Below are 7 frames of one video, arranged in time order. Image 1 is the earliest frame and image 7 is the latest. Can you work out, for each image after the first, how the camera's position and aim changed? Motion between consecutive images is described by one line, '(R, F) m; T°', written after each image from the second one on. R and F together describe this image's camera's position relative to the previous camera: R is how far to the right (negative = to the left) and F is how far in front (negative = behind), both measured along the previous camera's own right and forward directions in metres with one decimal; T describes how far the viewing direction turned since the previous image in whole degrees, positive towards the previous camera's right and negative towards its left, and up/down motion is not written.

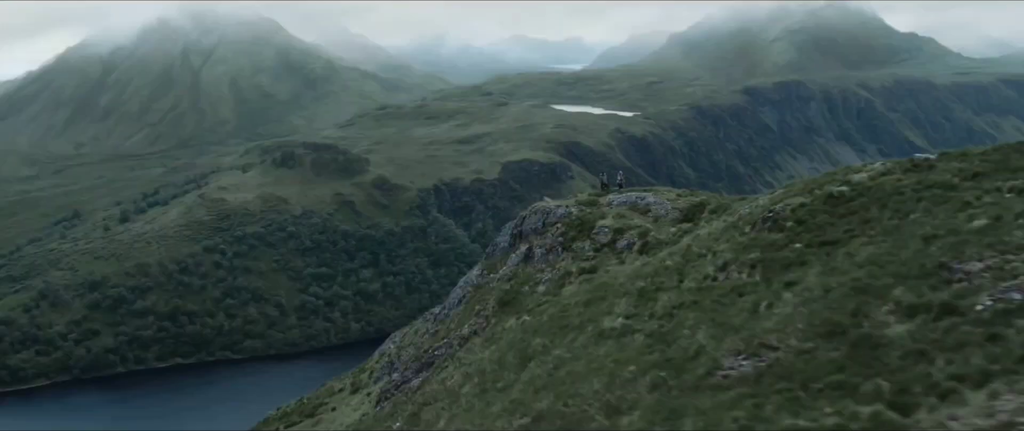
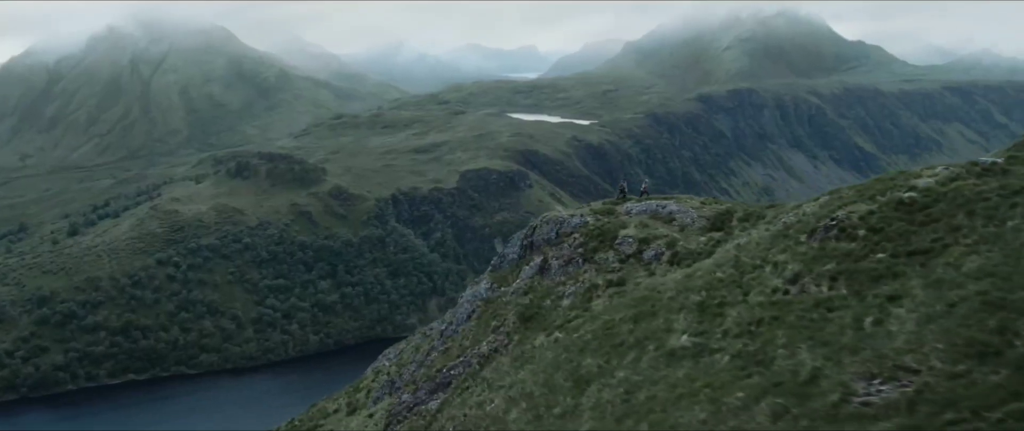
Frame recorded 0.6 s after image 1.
(-3.5, +2.7) m; +3°
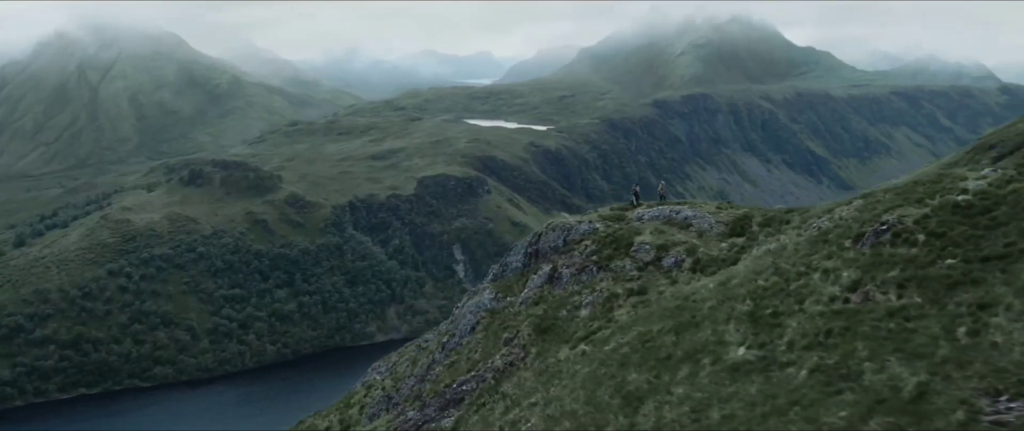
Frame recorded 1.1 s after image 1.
(-3.0, +2.0) m; +3°
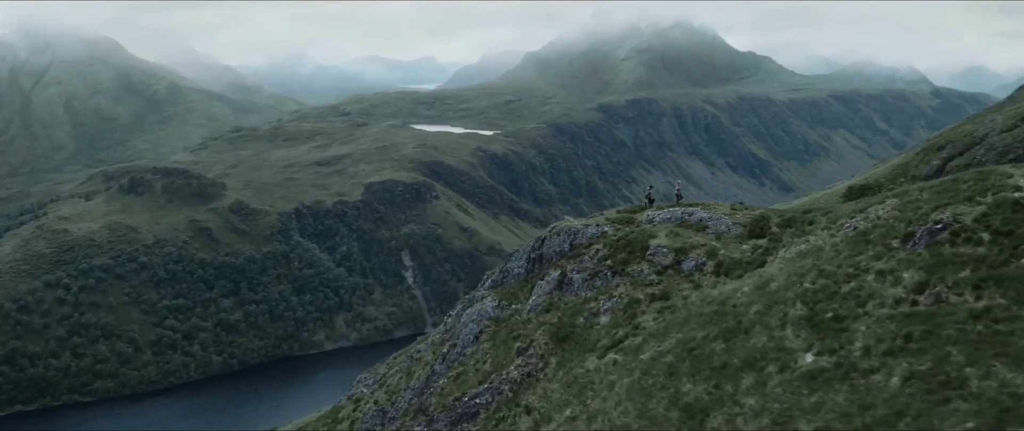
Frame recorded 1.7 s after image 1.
(-3.4, +2.1) m; +3°
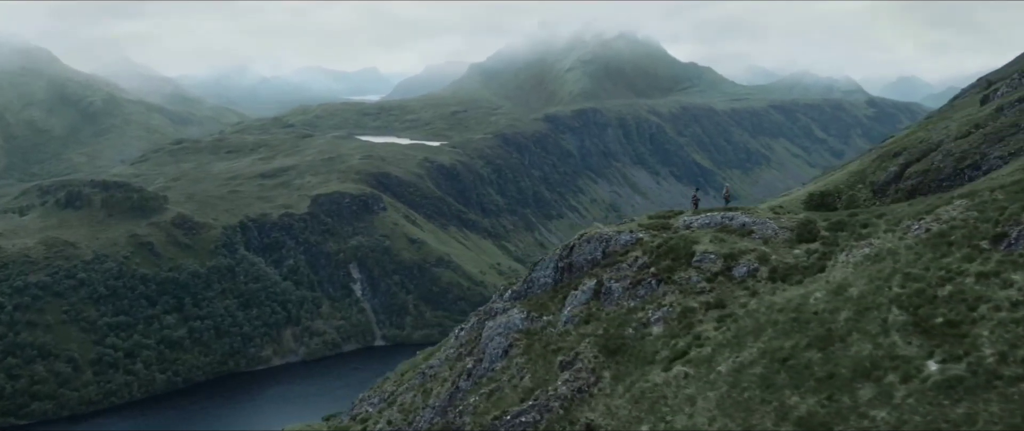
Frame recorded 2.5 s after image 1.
(-4.8, +2.4) m; +4°
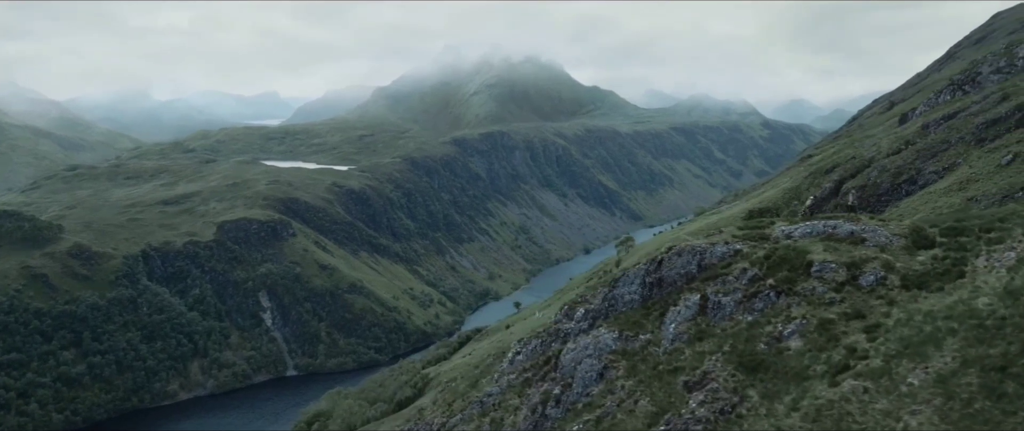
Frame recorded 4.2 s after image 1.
(-9.9, +3.4) m; +6°
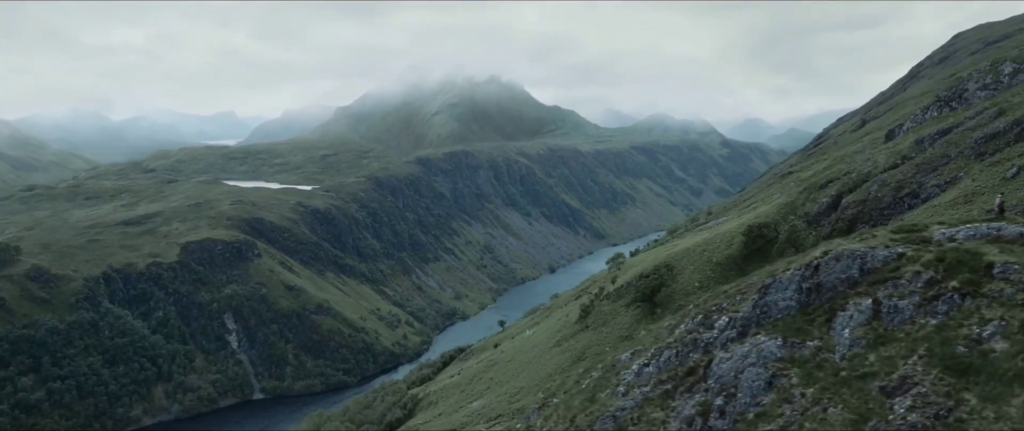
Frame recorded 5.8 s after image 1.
(-10.3, +1.8) m; +3°
